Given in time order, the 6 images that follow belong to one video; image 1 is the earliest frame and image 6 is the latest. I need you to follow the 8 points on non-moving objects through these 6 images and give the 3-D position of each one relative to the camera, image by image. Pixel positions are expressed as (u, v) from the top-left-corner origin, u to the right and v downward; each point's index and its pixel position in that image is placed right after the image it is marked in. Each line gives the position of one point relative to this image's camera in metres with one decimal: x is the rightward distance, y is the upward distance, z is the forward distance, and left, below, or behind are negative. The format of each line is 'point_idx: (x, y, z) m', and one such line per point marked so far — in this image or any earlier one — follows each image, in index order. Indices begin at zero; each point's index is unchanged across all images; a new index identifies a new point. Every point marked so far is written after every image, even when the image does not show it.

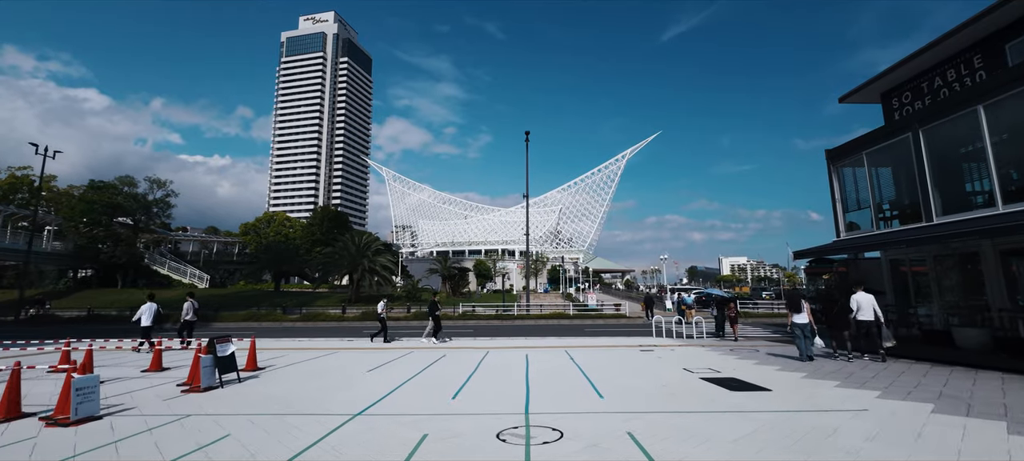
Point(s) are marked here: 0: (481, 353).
0: (-0.8, -3.3, +12.9) m
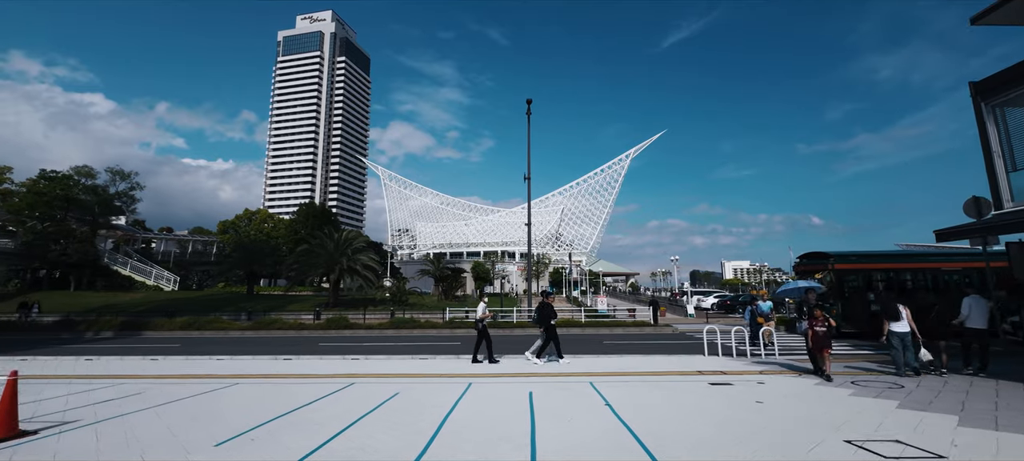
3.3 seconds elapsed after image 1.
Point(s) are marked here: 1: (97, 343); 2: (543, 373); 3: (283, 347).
0: (-0.9, -2.7, +8.3) m
1: (-16.6, -4.5, +19.2) m
2: (+0.6, -2.8, +9.3) m
3: (-7.7, -3.9, +16.1) m
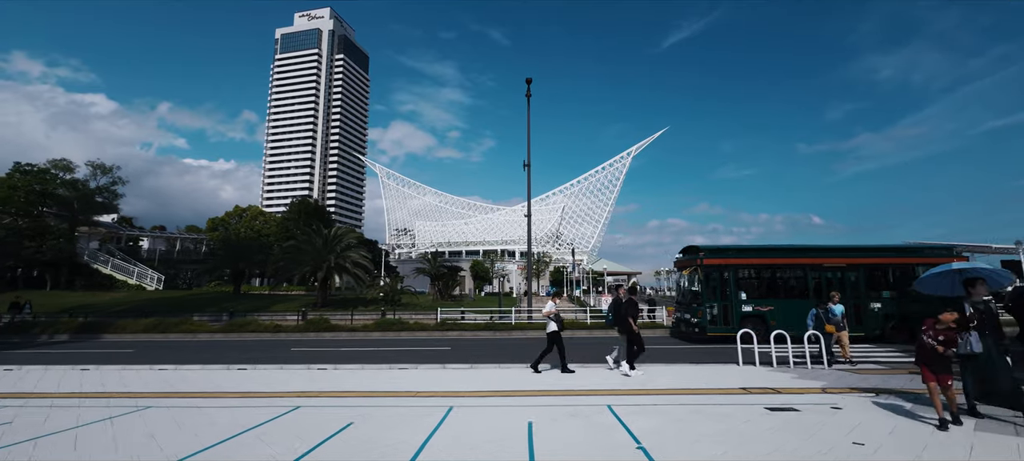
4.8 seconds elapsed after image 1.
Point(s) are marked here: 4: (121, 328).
0: (-0.9, -2.4, +6.4) m
1: (-16.7, -4.2, +17.3) m
2: (+0.5, -2.5, +7.3) m
3: (-7.8, -3.6, +14.1) m
4: (-15.4, -3.9, +18.9) m
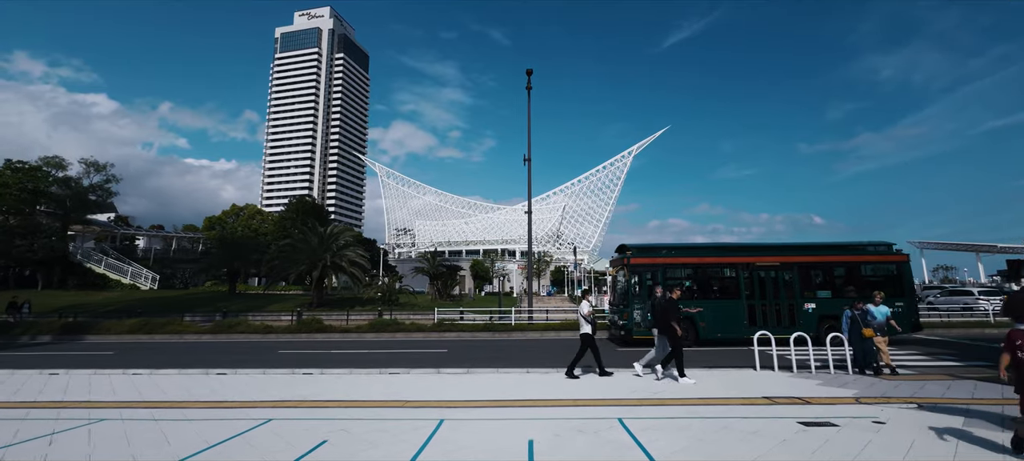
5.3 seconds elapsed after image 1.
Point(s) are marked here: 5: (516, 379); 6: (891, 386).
0: (-1.0, -2.3, +5.6) m
1: (-16.7, -4.1, +16.6) m
2: (+0.5, -2.4, +6.6) m
3: (-7.8, -3.5, +13.4) m
4: (-15.5, -3.7, +18.2) m
5: (0.0, -2.7, +8.8) m
6: (+5.9, -2.4, +7.4) m
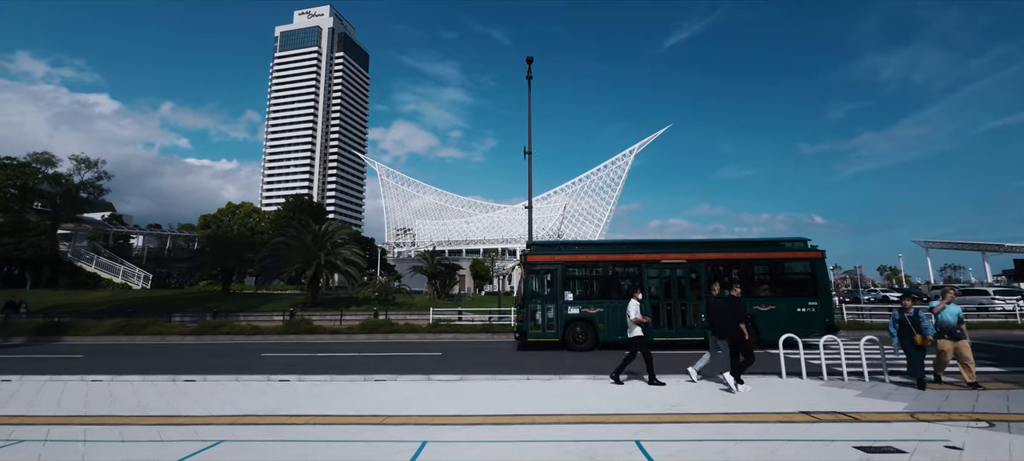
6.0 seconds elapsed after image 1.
0: (-1.0, -2.2, +4.7) m
1: (-16.7, -4.0, +15.7) m
2: (+0.5, -2.2, +5.7) m
3: (-7.8, -3.3, +12.5) m
4: (-15.5, -3.6, +17.3) m
5: (0.0, -2.6, +7.9) m
6: (+5.8, -2.3, +6.5) m
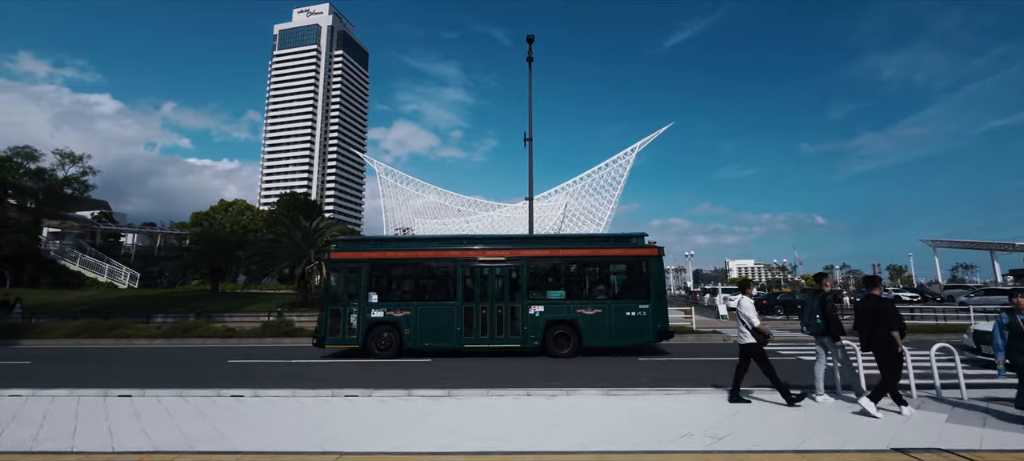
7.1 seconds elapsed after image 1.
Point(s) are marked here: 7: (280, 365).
0: (-1.0, -2.0, +3.3) m
1: (-16.8, -3.8, +14.3) m
2: (+0.4, -2.0, +4.3) m
3: (-7.9, -3.1, +11.1) m
4: (-15.5, -3.4, +15.9) m
5: (0.0, -2.4, +6.4) m
6: (+5.8, -2.1, +5.1) m
7: (-5.2, -3.0, +10.8) m
